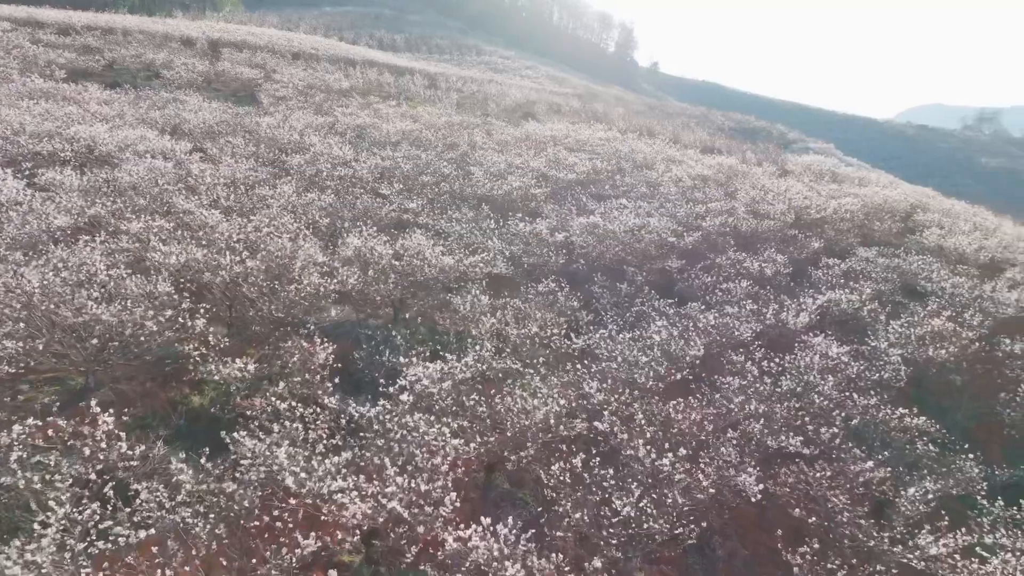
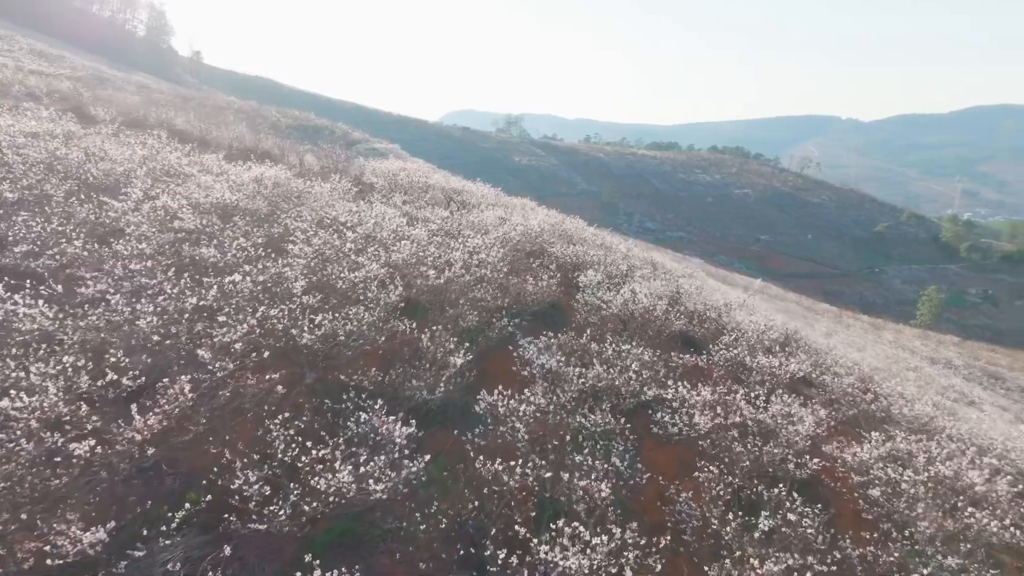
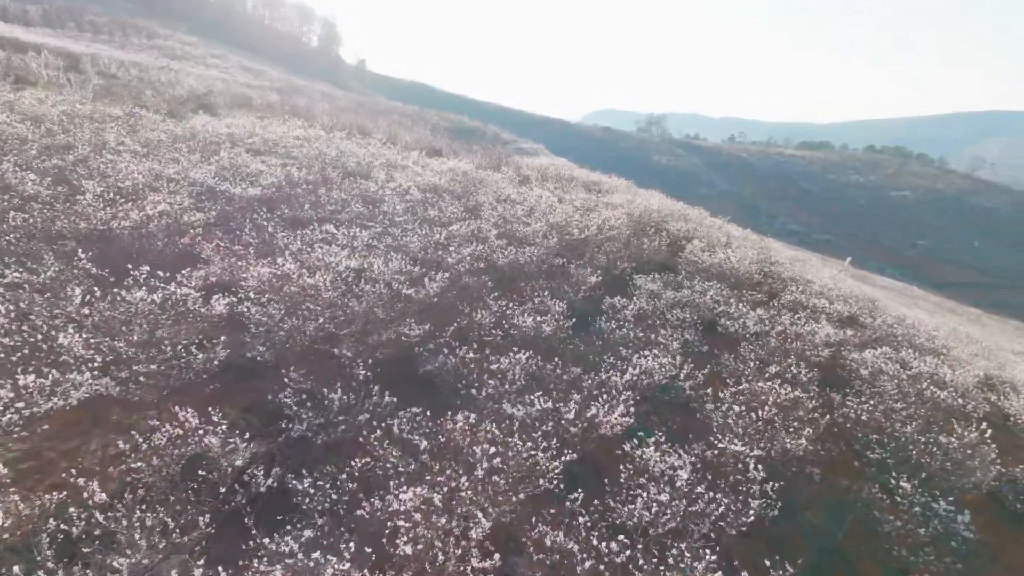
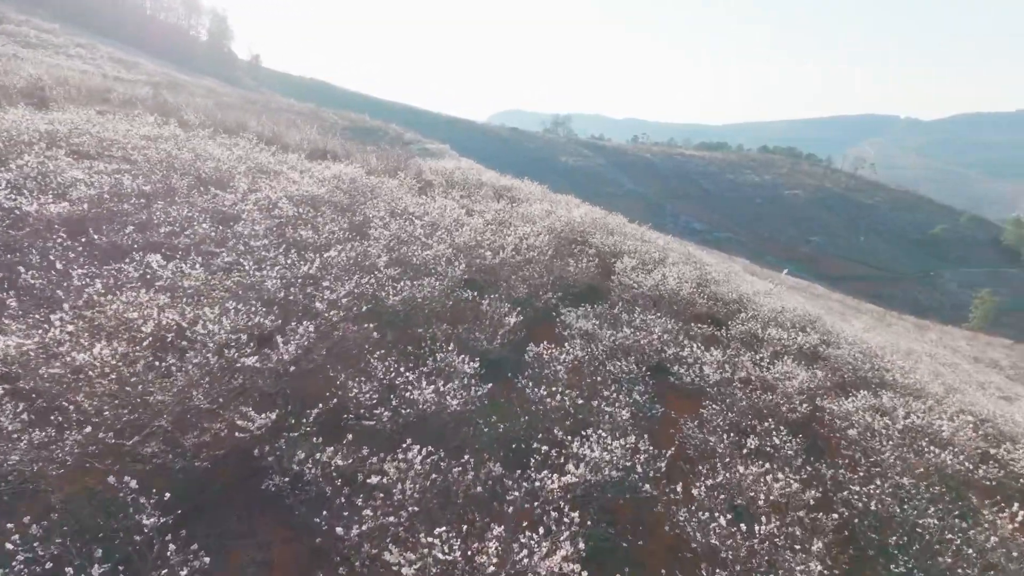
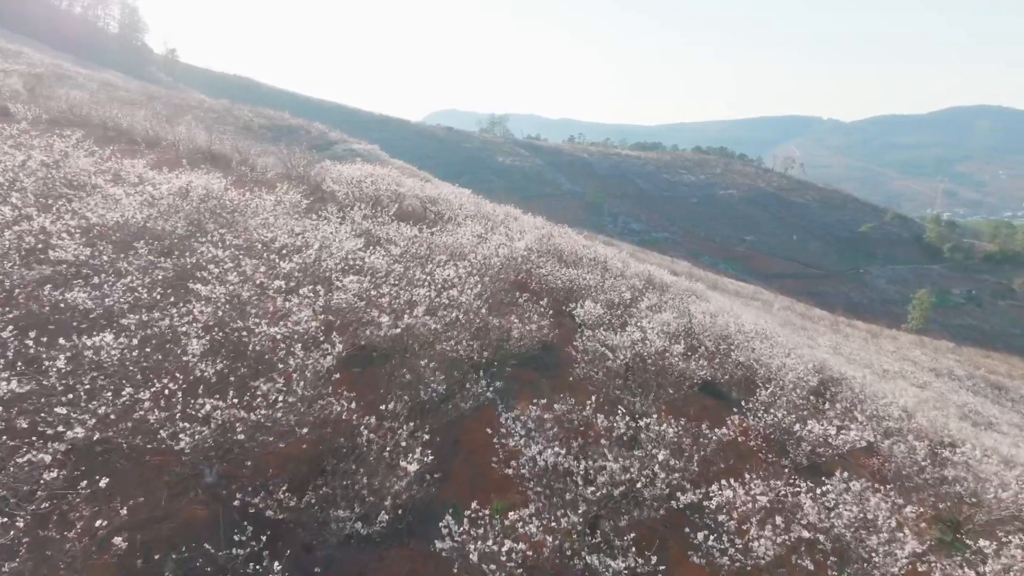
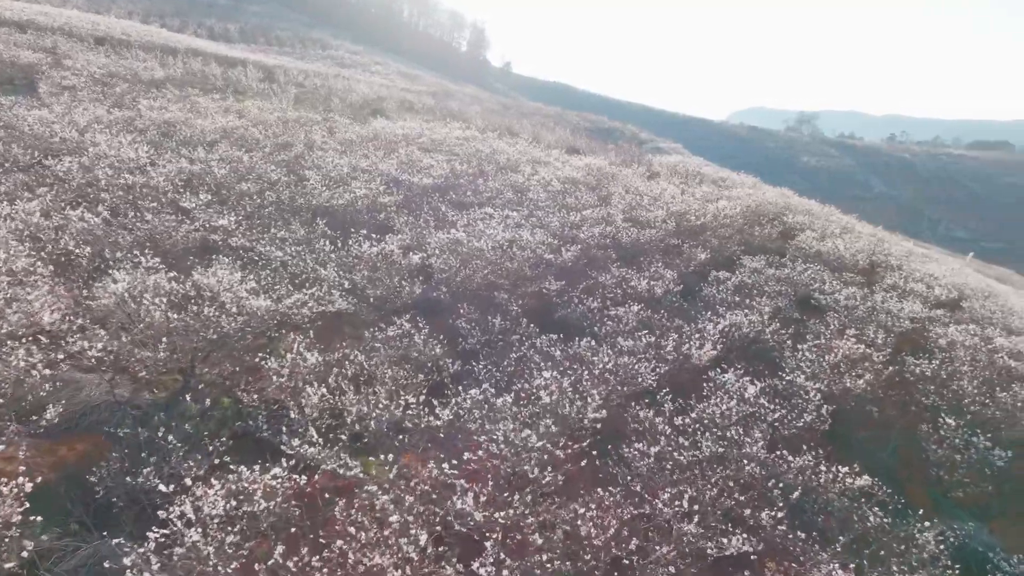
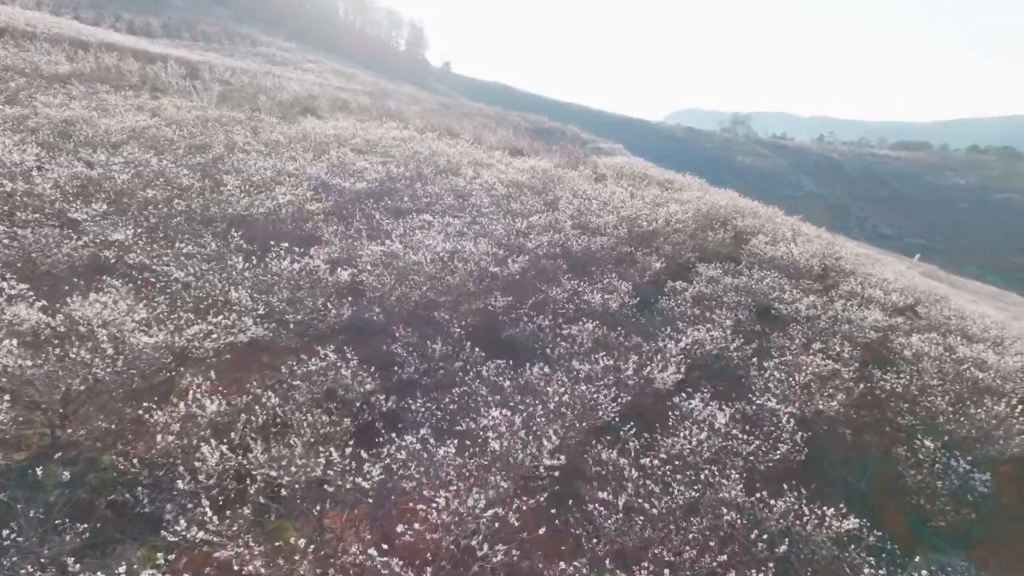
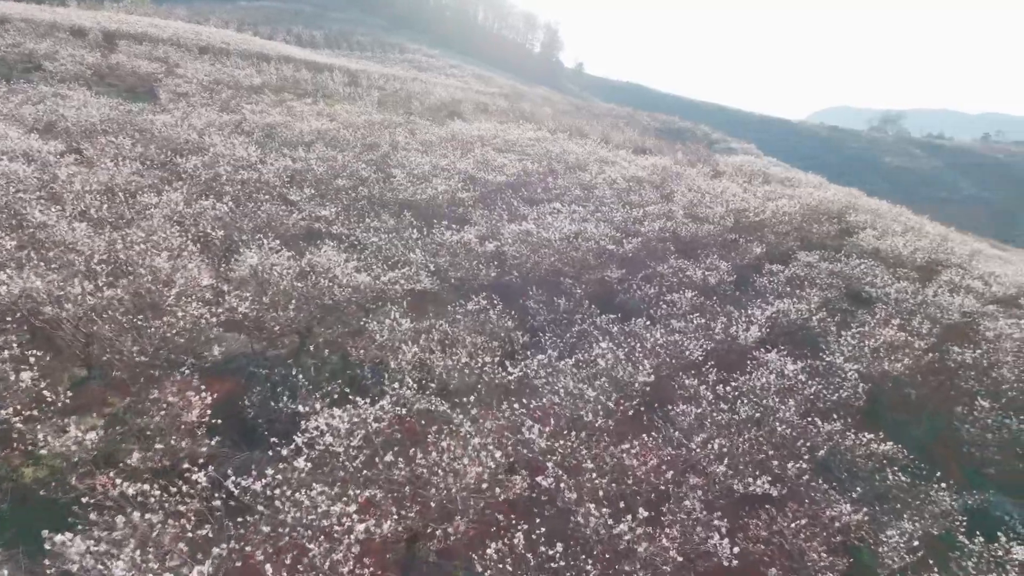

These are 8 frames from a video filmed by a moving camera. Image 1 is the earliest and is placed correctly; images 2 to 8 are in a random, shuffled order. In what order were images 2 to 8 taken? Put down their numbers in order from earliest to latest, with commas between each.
8, 6, 7, 3, 4, 2, 5
